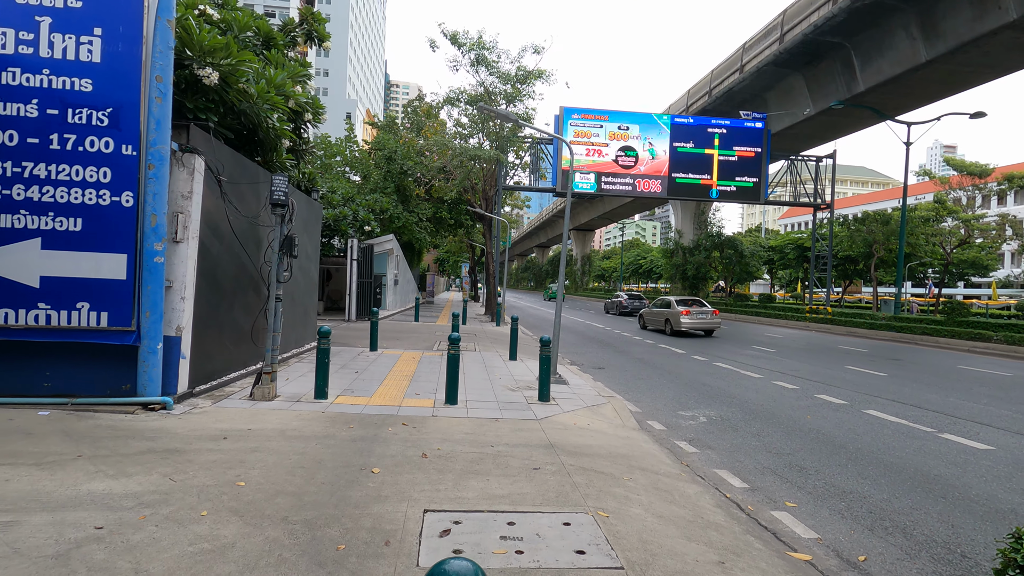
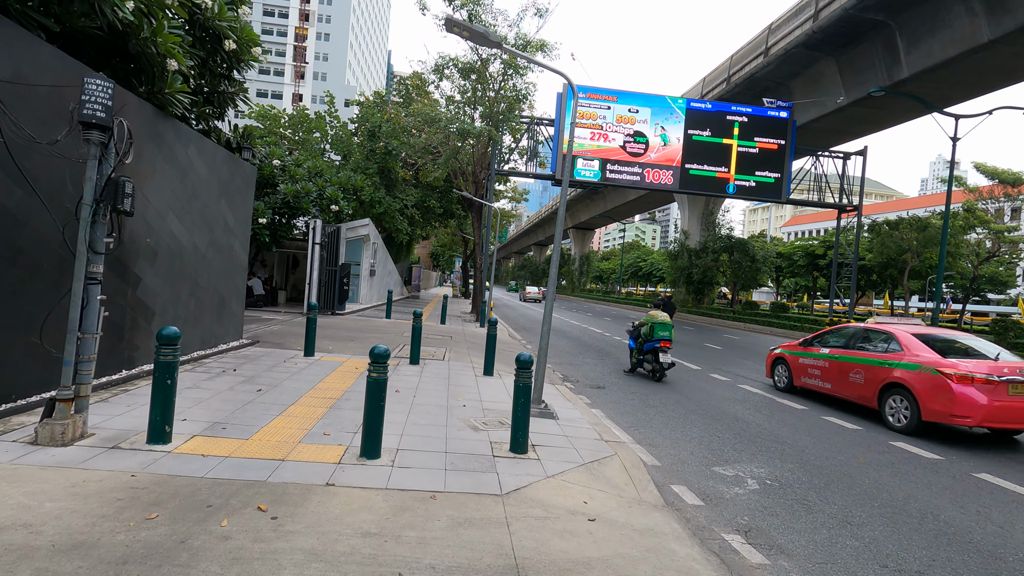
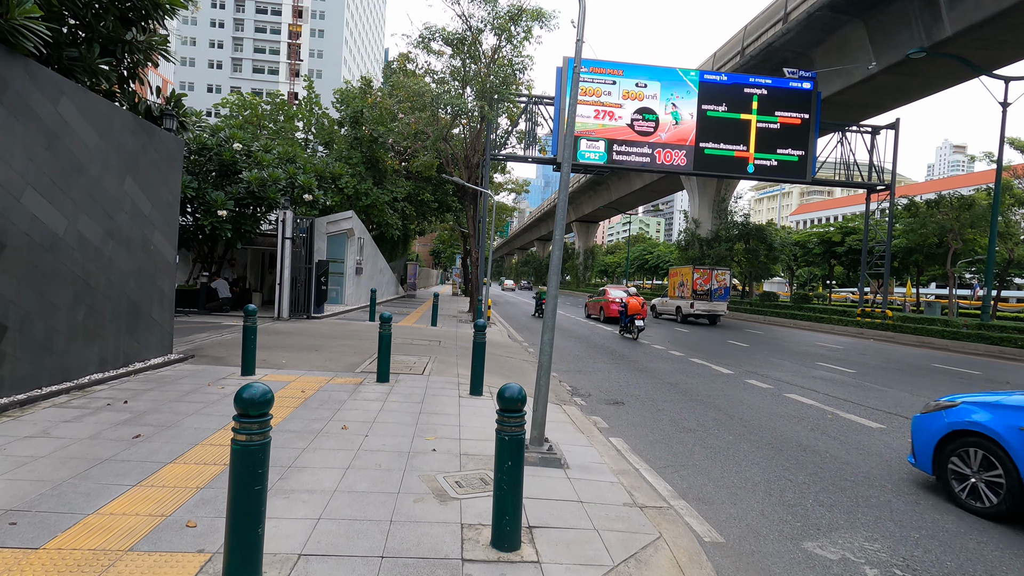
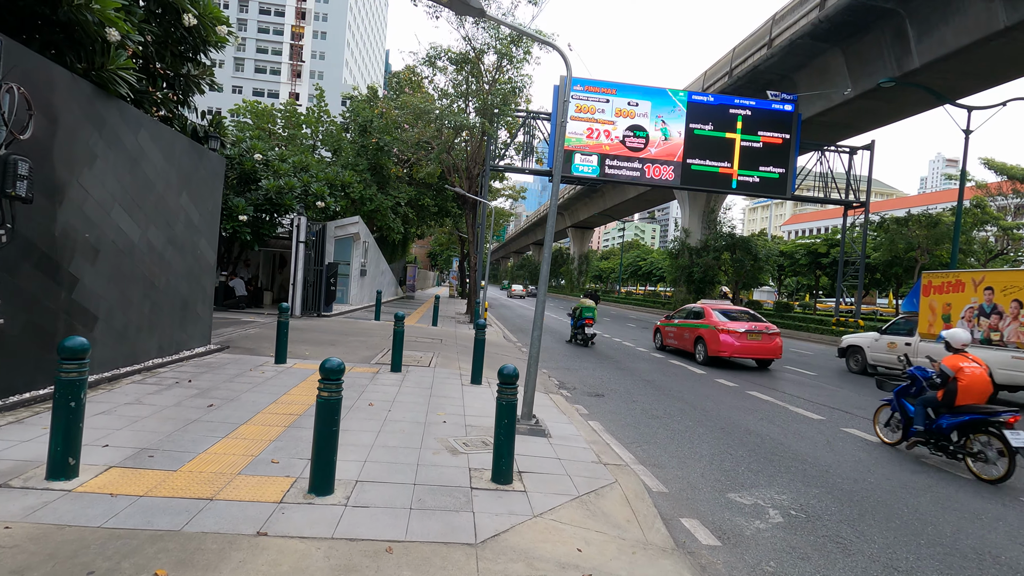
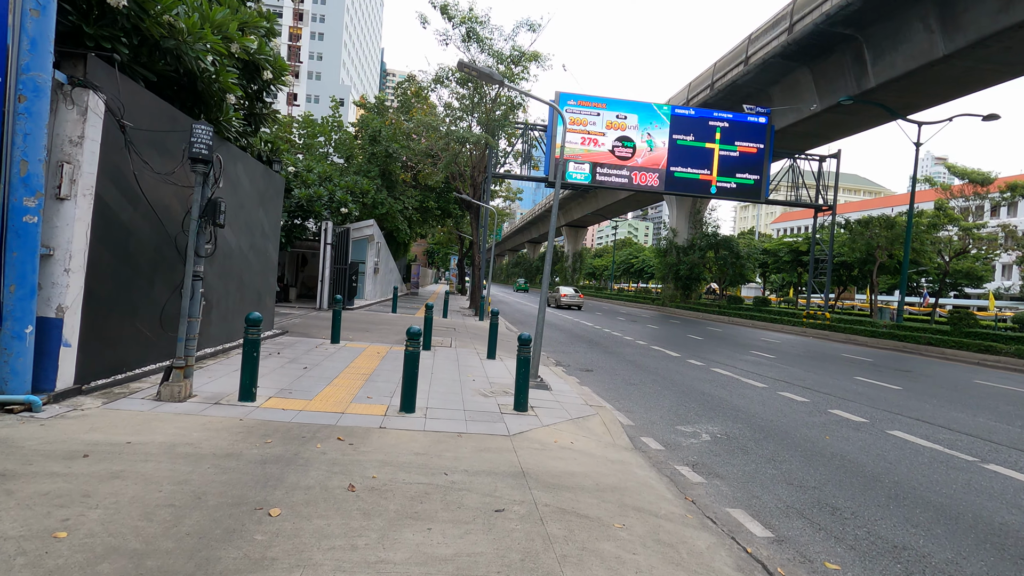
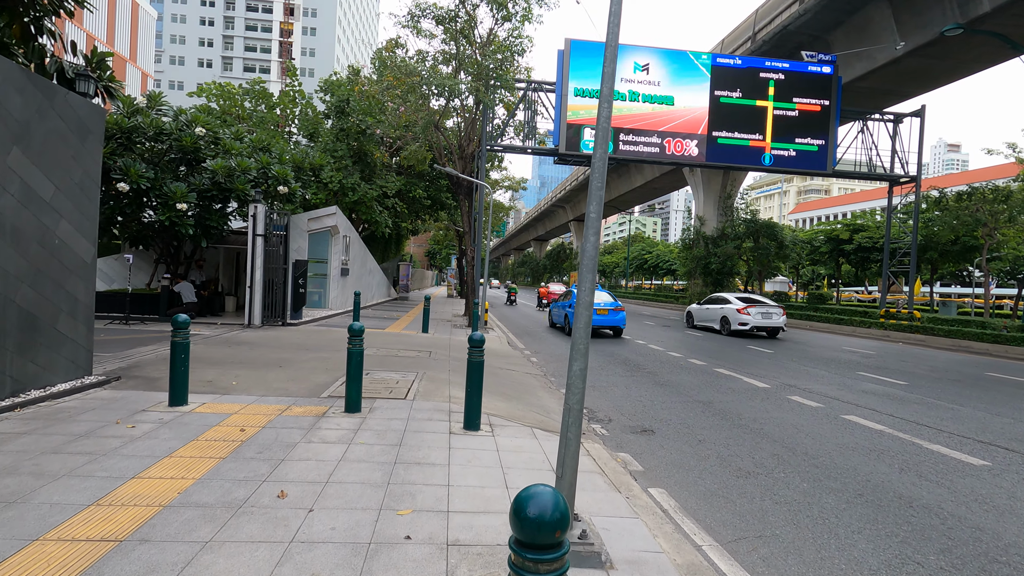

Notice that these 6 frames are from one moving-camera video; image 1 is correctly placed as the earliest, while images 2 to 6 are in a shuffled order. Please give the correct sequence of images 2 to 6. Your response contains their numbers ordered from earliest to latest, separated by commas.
5, 2, 4, 3, 6
